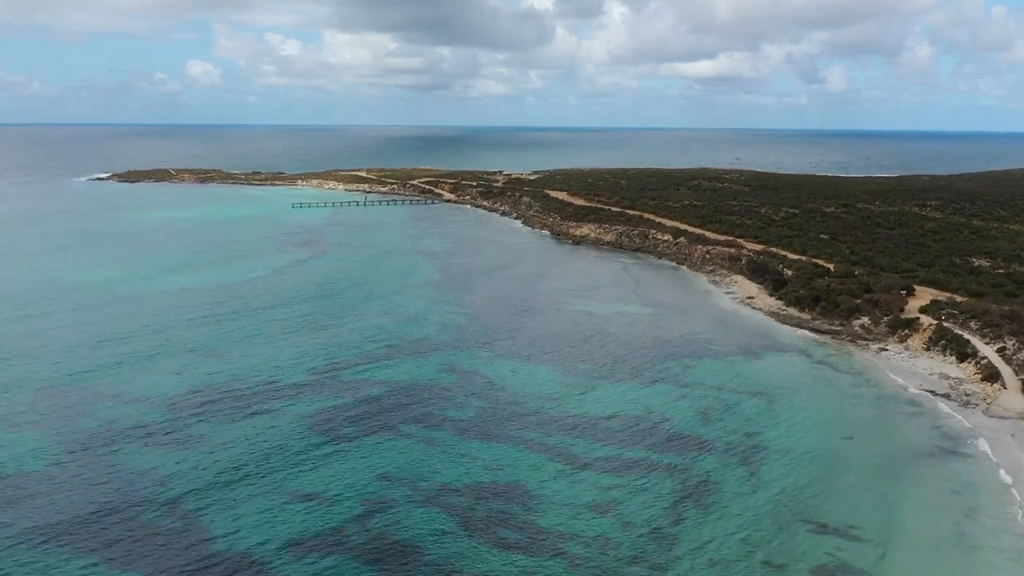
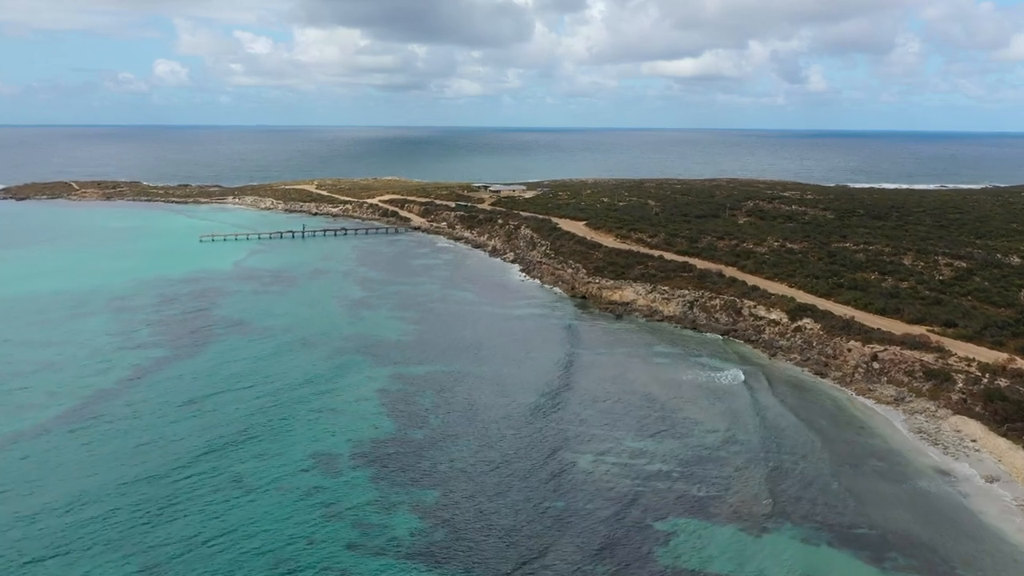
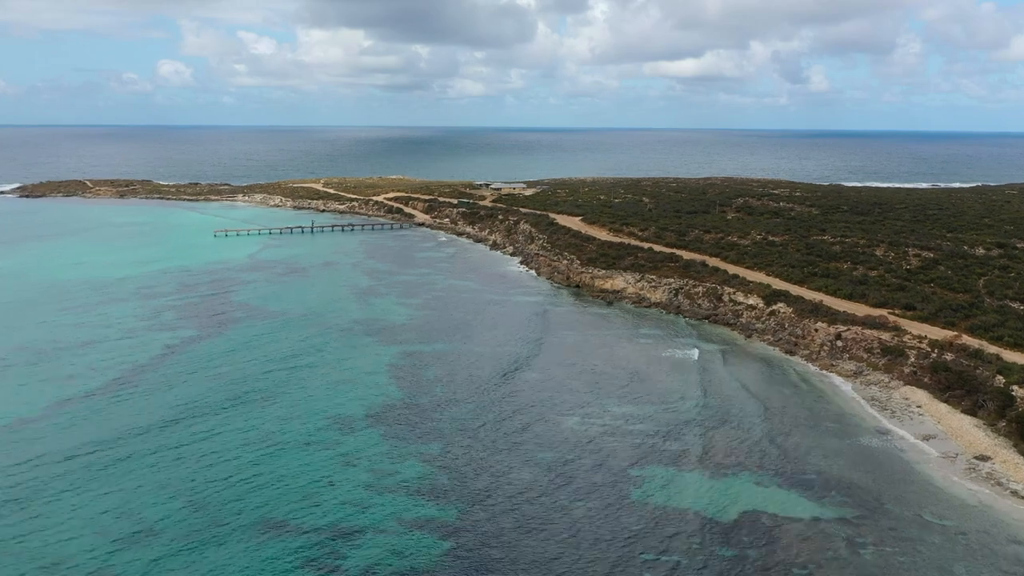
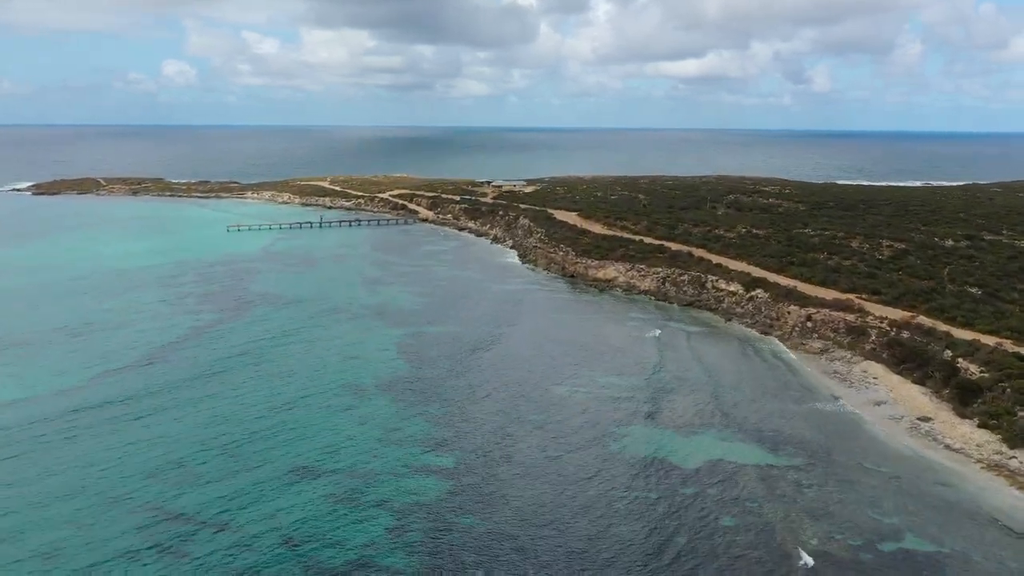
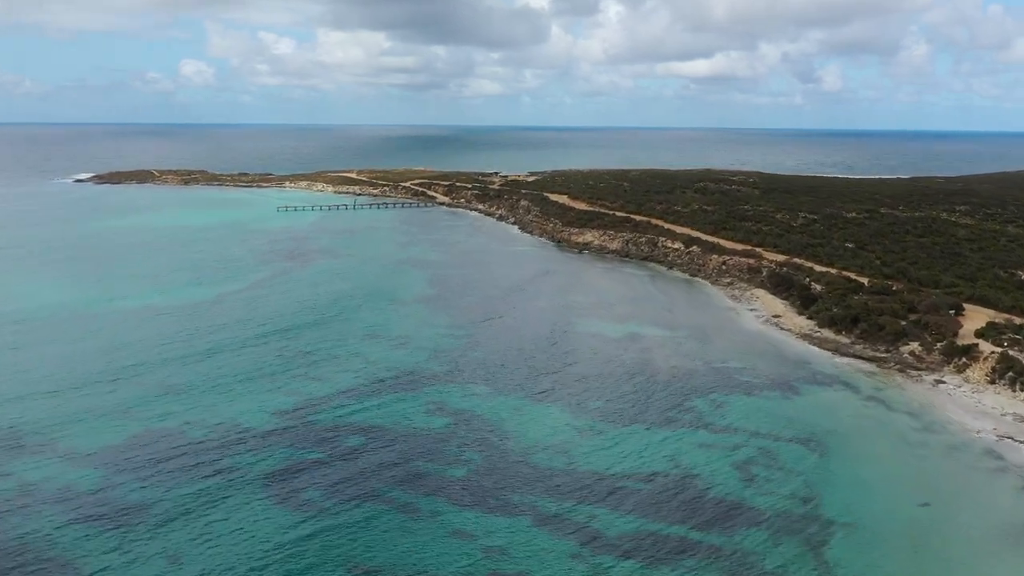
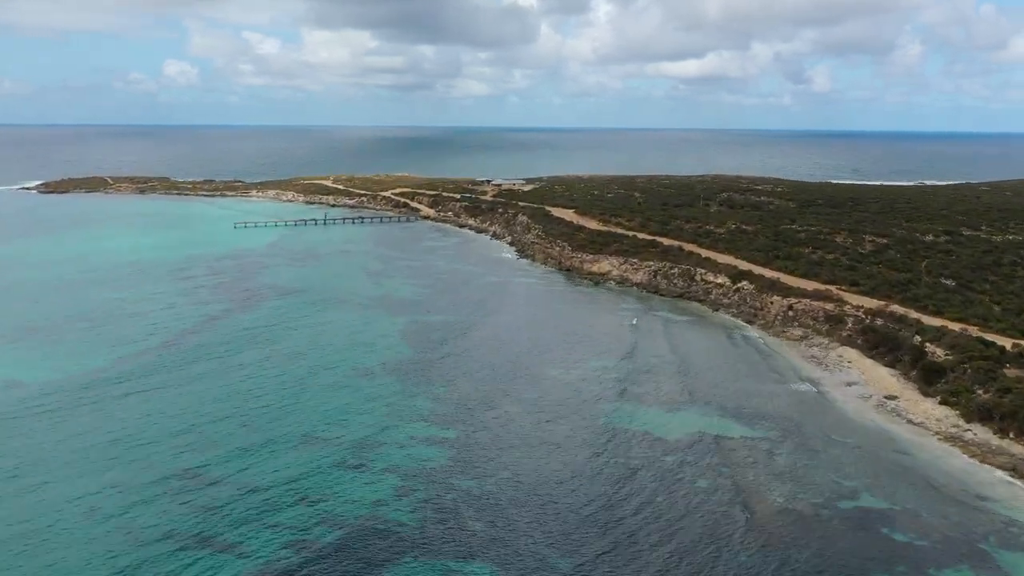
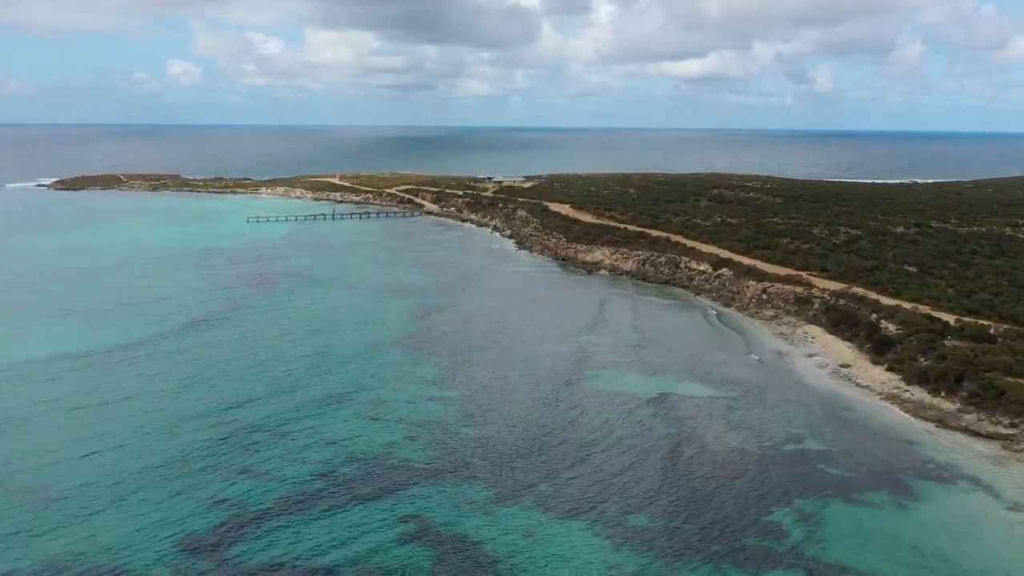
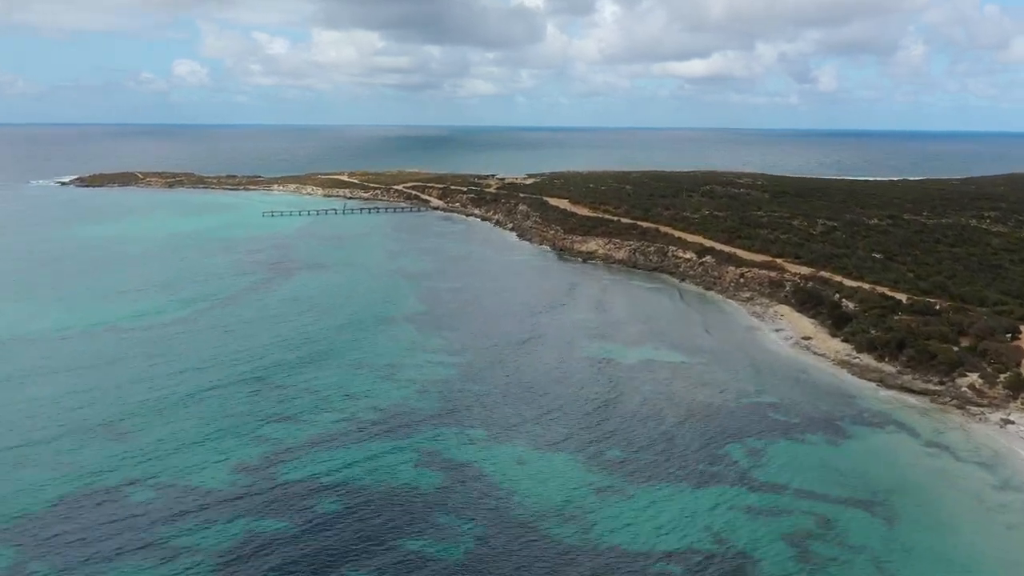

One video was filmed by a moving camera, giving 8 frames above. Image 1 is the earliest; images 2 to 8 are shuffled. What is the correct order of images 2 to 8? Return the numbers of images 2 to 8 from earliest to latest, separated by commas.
5, 8, 7, 6, 4, 3, 2
